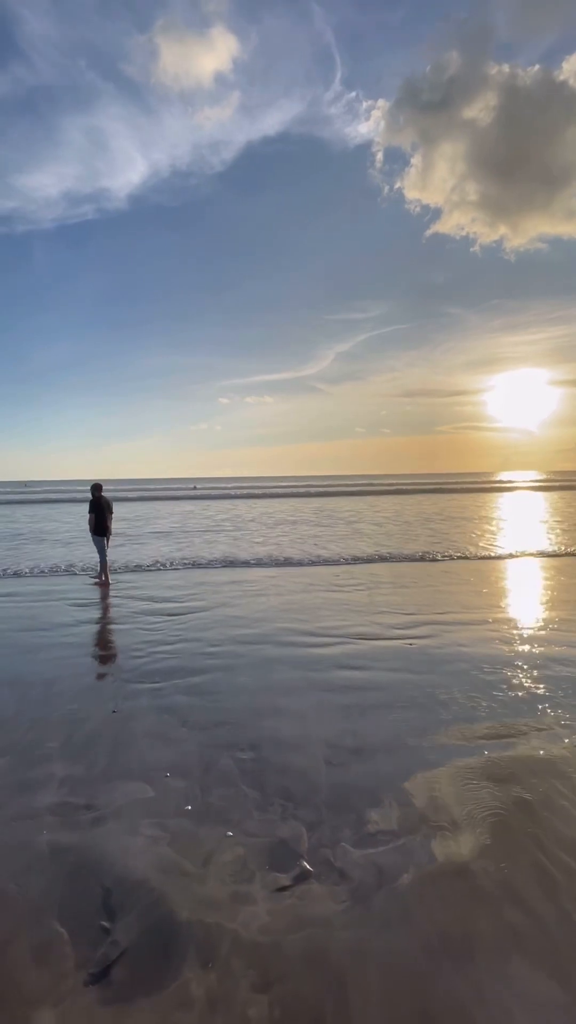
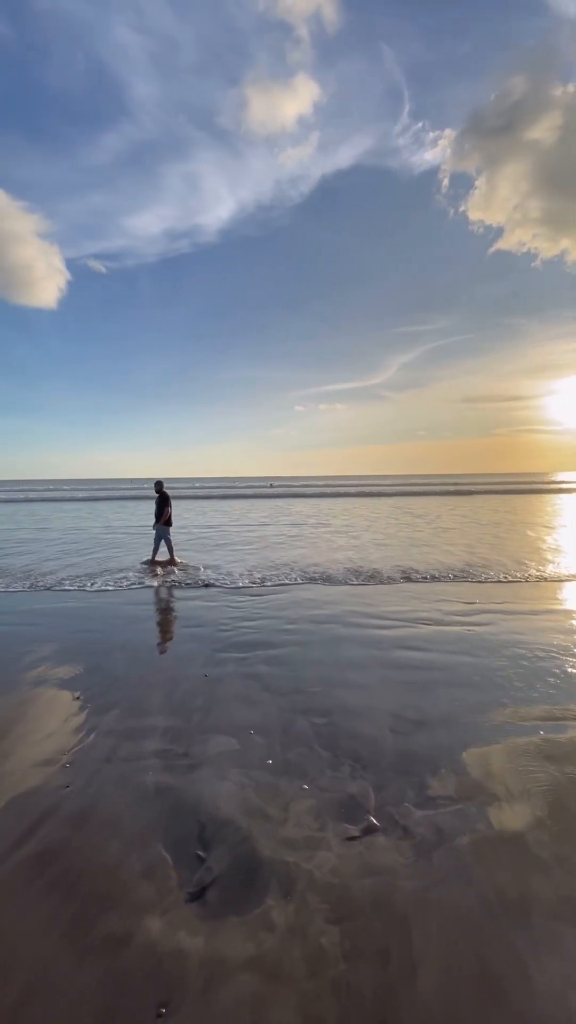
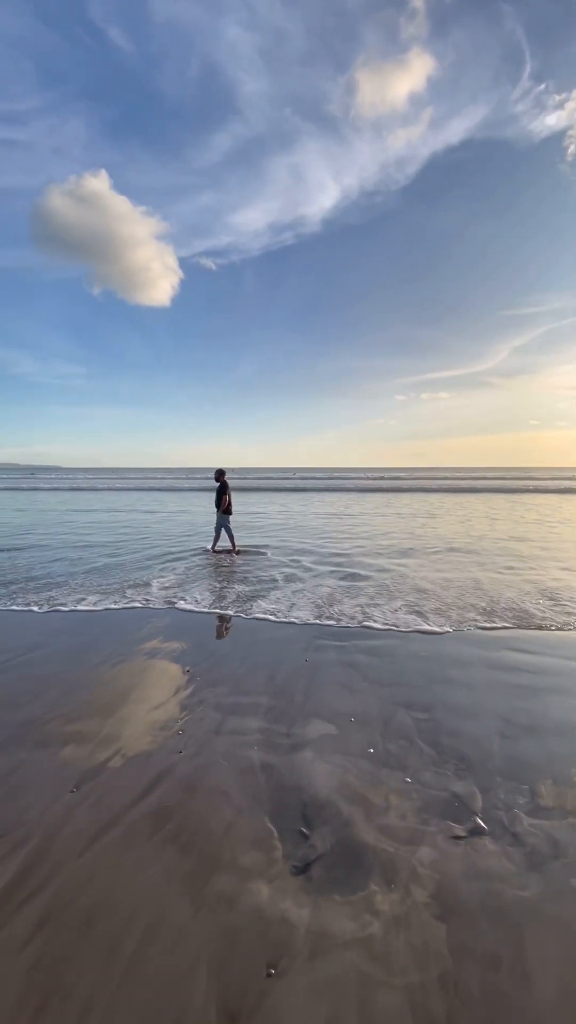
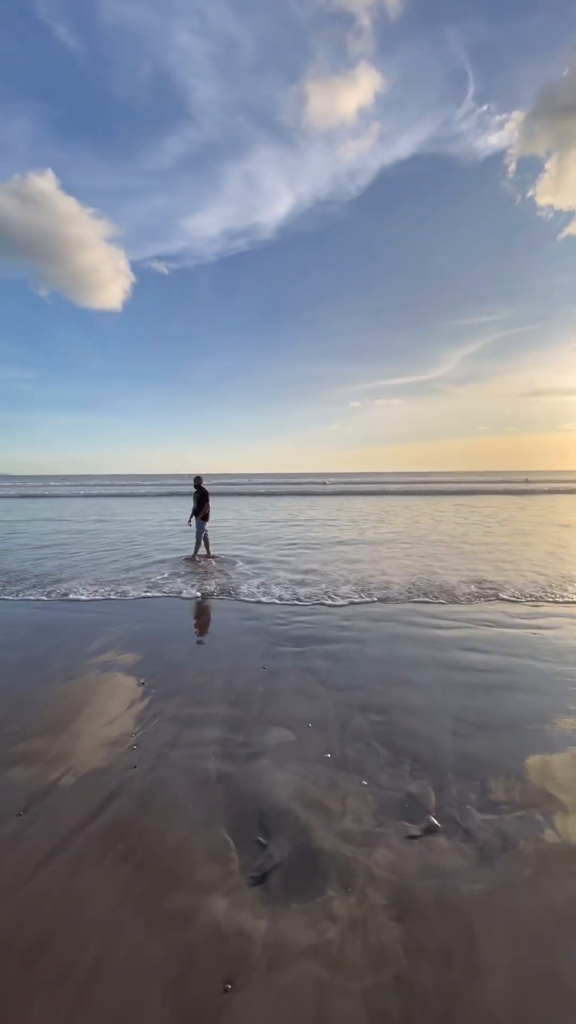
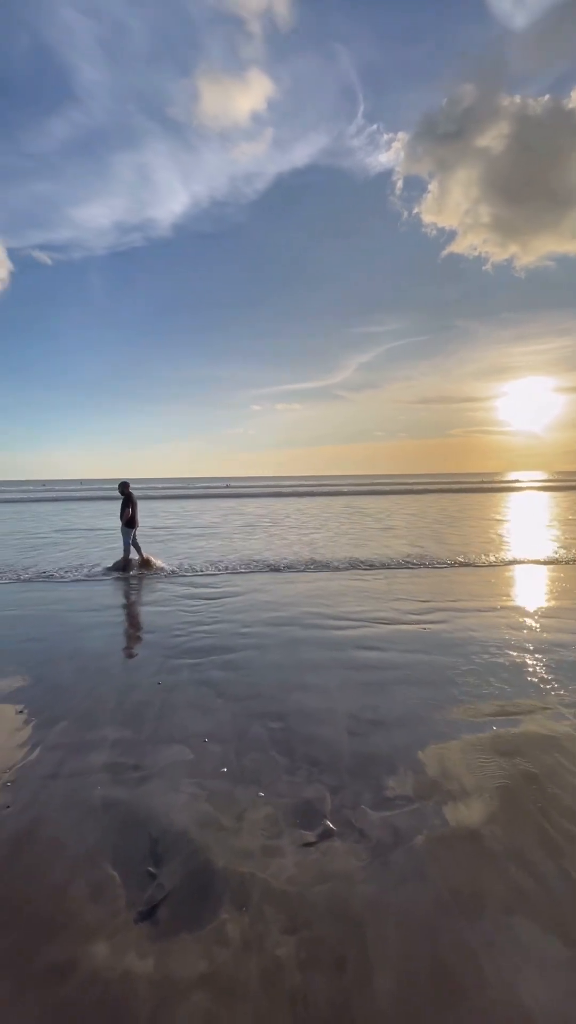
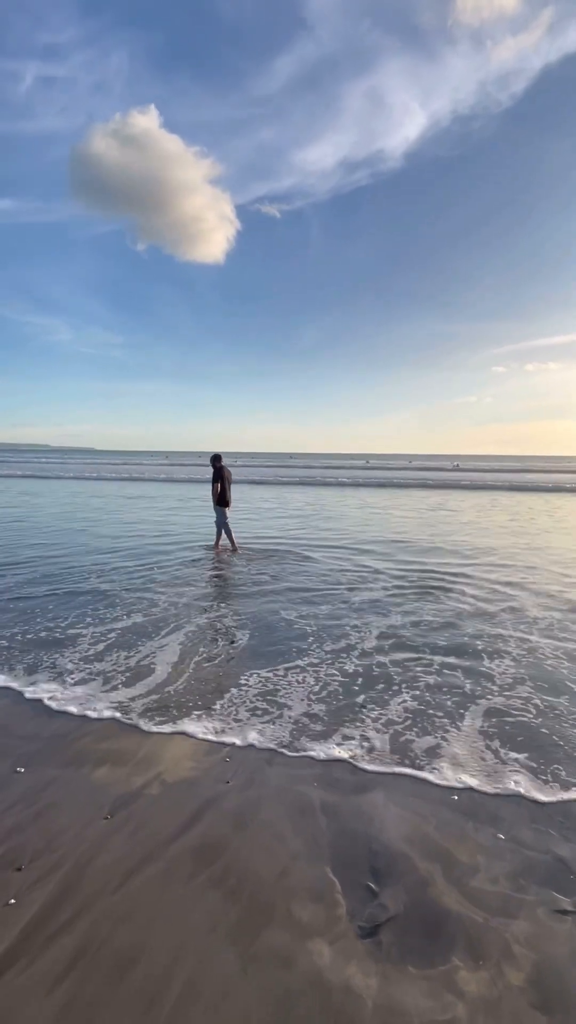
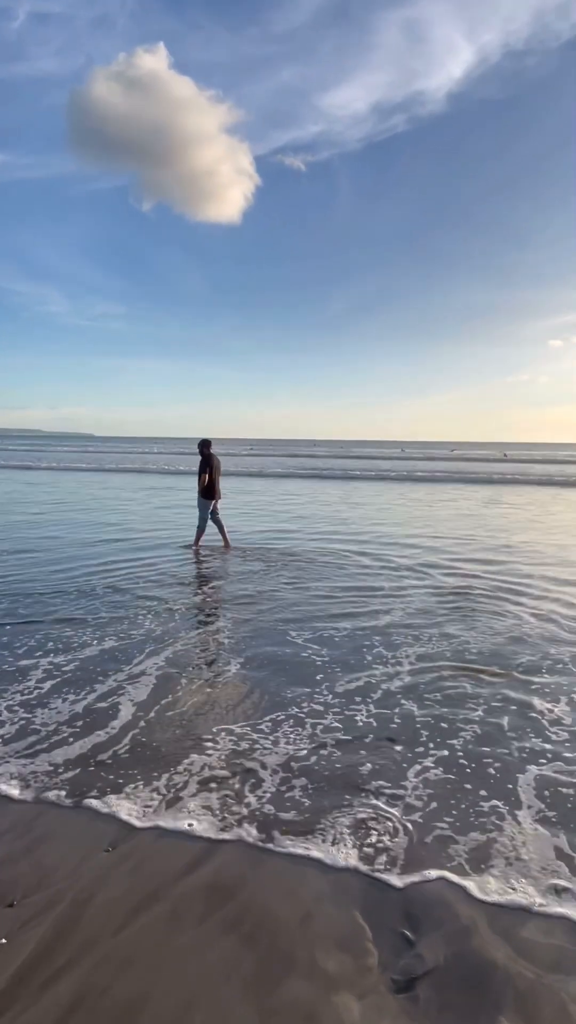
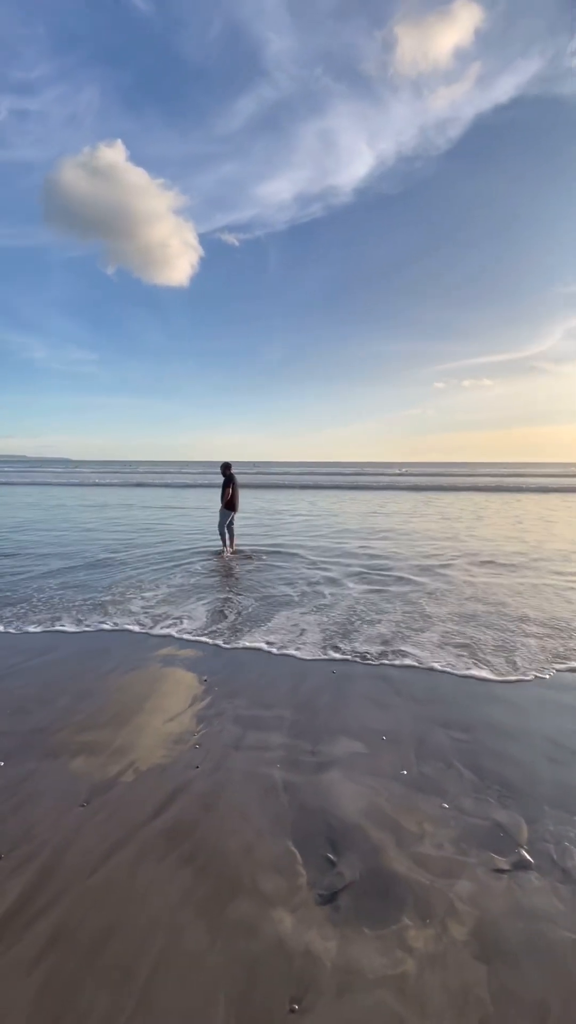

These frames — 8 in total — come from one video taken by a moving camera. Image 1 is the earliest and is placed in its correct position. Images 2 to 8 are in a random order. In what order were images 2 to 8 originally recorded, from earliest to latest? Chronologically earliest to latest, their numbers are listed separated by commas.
5, 2, 4, 3, 8, 6, 7
